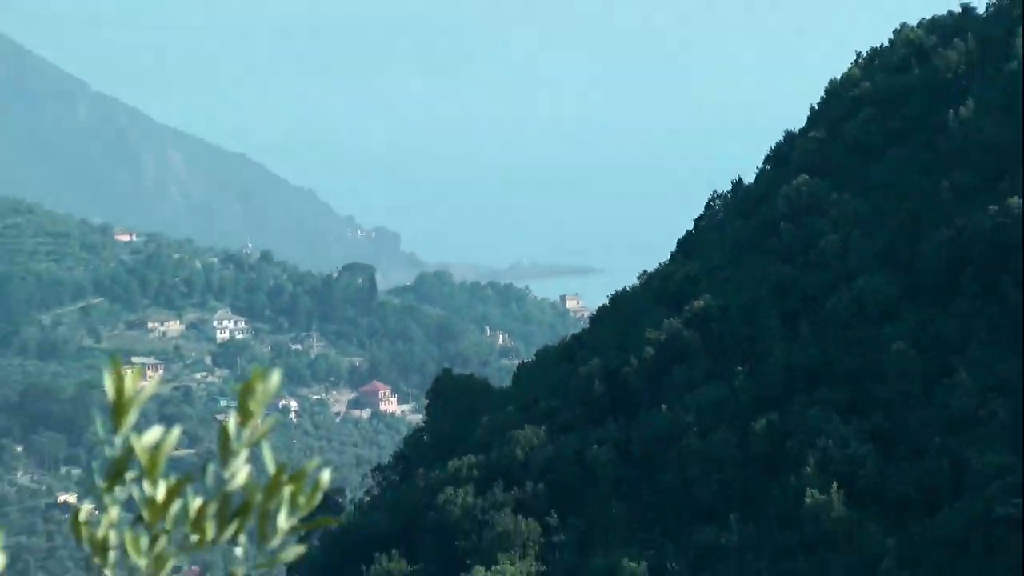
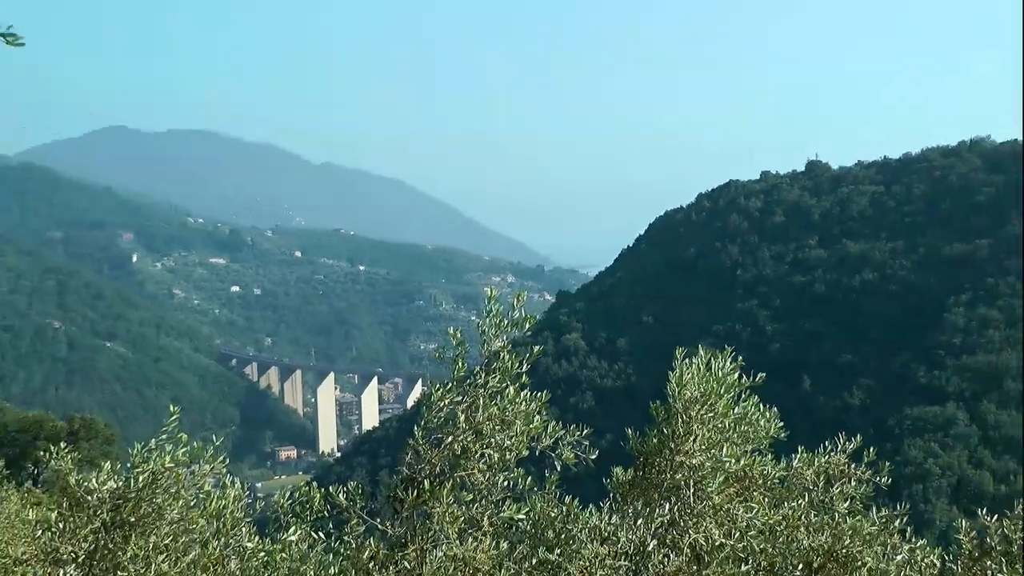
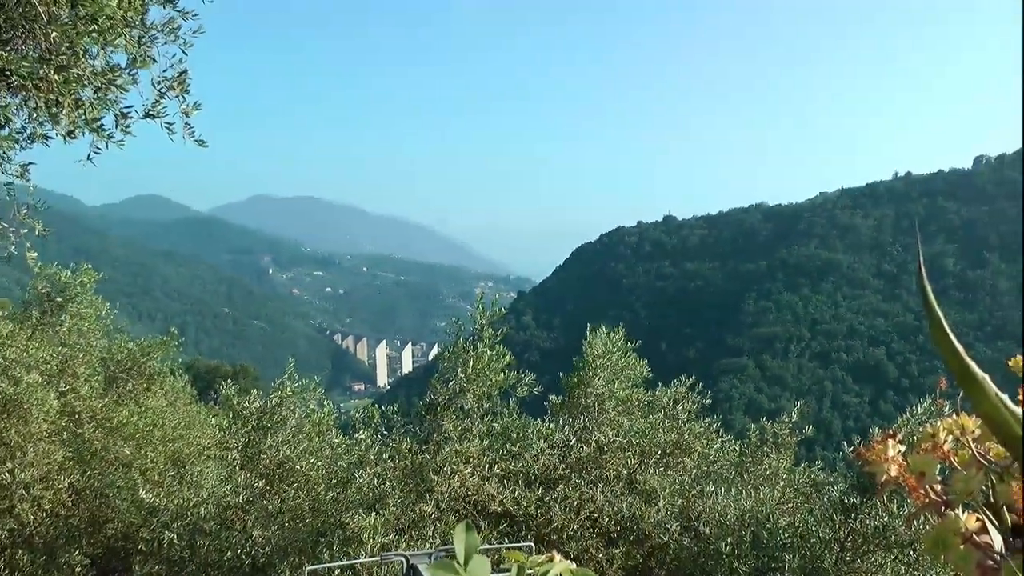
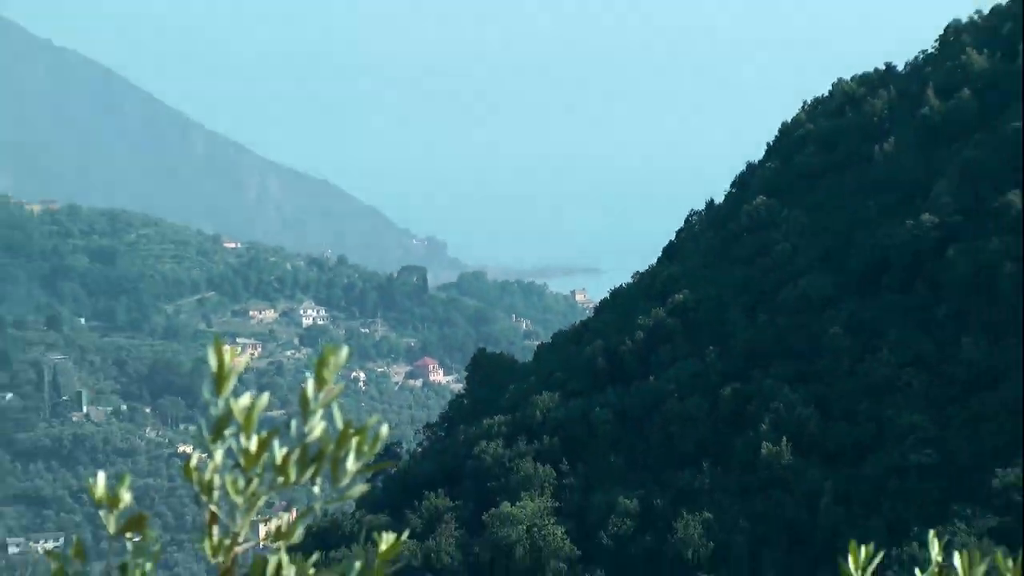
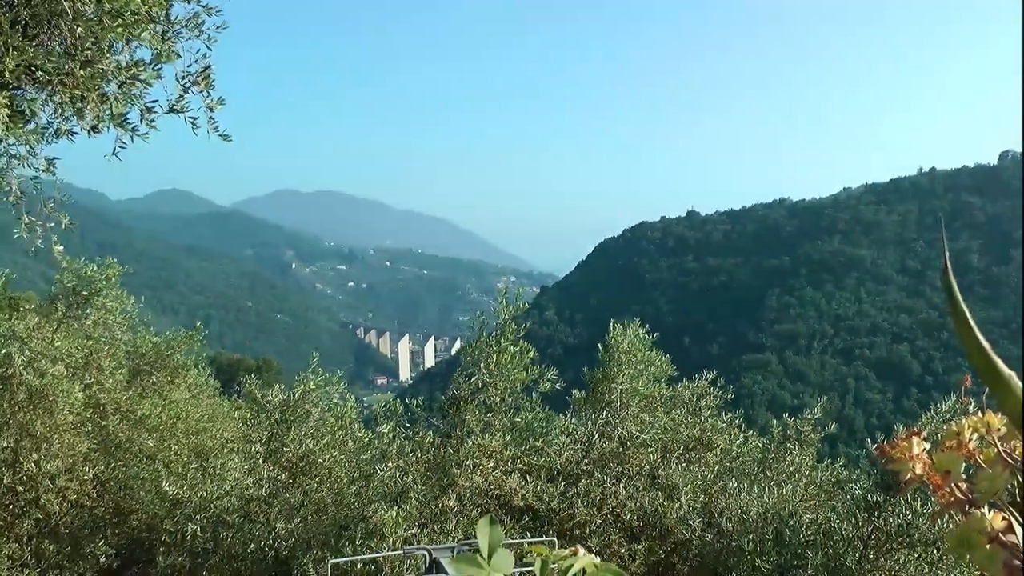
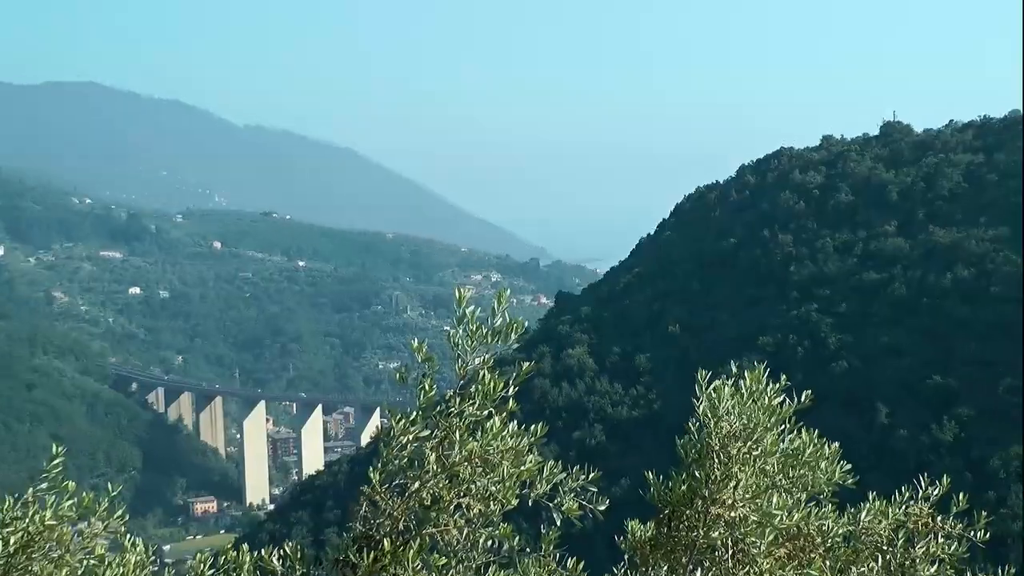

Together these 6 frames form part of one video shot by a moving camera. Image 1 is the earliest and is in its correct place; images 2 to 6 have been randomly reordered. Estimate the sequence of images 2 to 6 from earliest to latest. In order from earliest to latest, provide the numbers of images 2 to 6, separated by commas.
4, 6, 2, 5, 3
